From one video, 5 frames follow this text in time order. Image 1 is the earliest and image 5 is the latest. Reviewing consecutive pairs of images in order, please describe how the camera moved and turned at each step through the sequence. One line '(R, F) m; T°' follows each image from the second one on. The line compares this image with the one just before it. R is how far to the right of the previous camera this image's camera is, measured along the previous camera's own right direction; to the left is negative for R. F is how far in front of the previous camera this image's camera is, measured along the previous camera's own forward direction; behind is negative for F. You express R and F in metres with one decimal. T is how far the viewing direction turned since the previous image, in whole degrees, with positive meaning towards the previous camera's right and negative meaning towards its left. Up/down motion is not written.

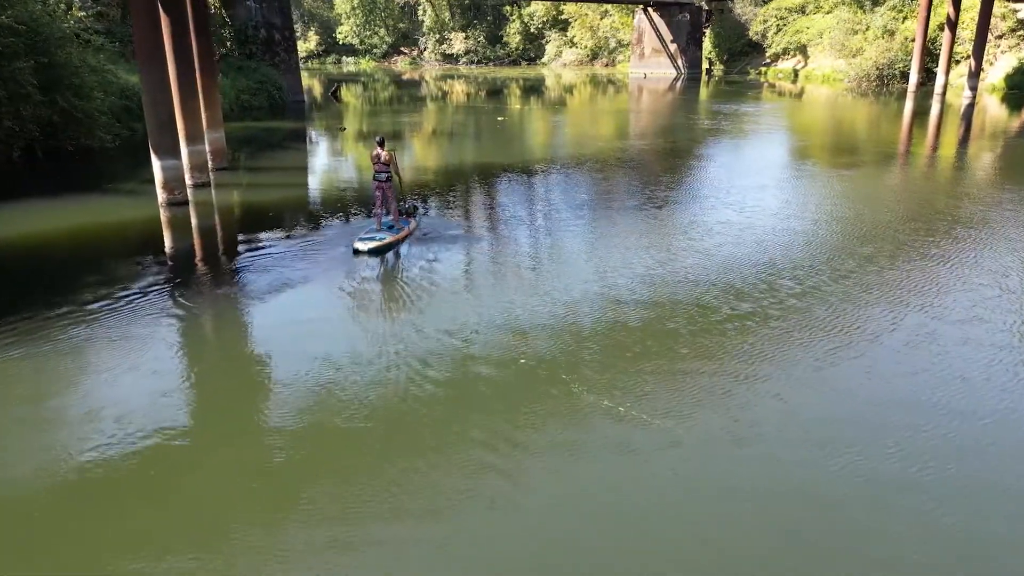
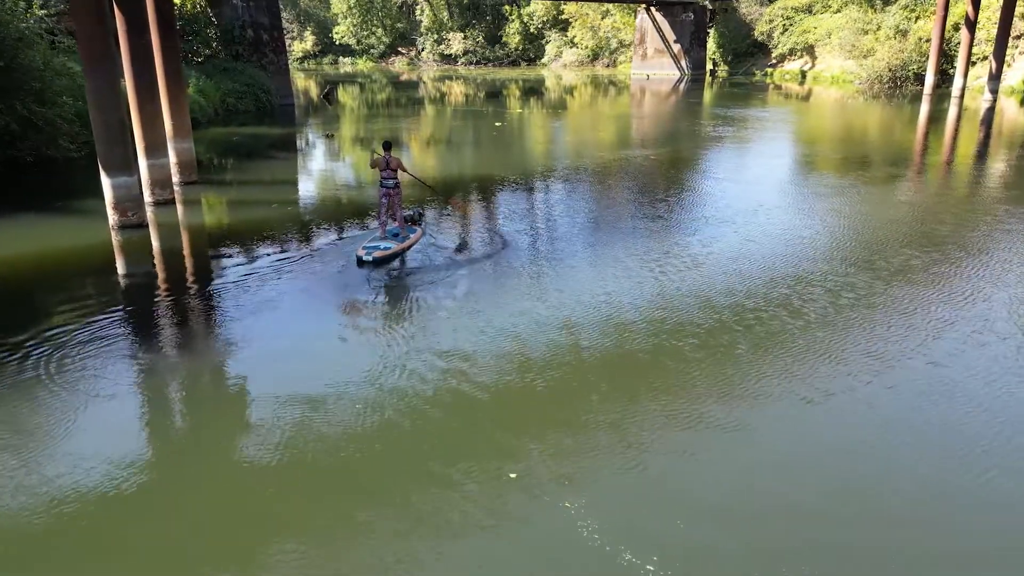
(0.0, +0.8) m; 0°
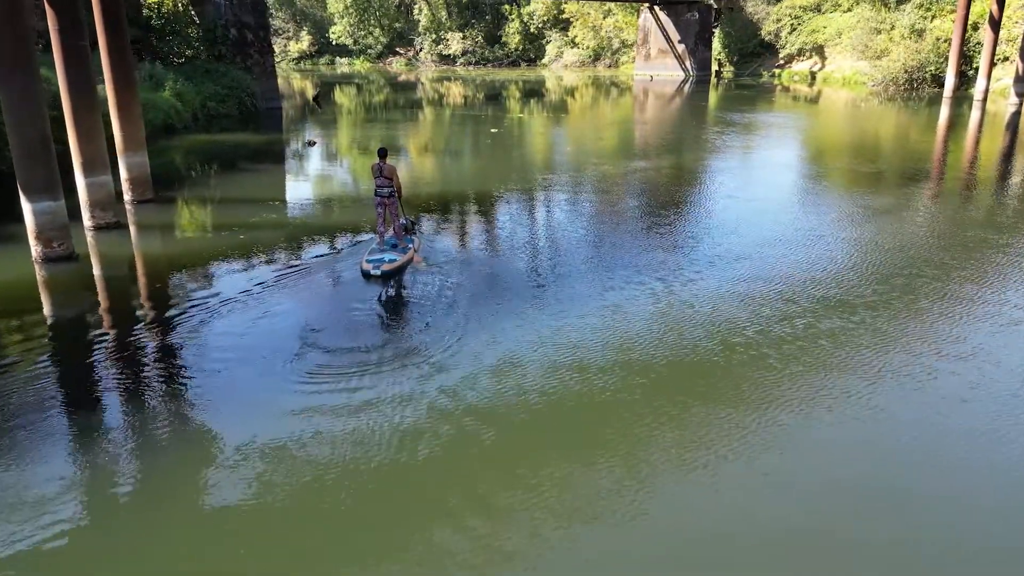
(0.0, +0.9) m; 0°
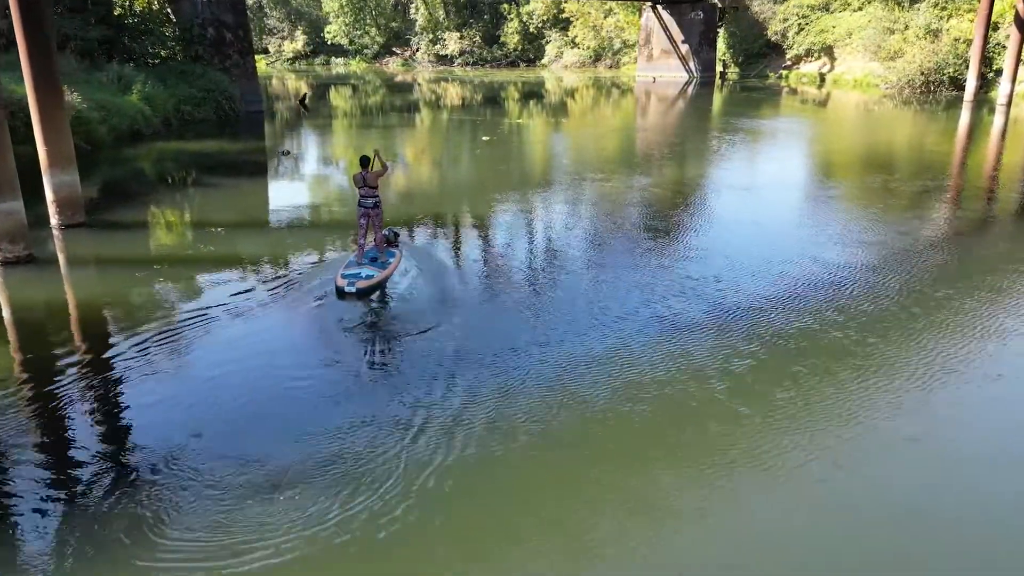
(+0.1, +0.9) m; 0°
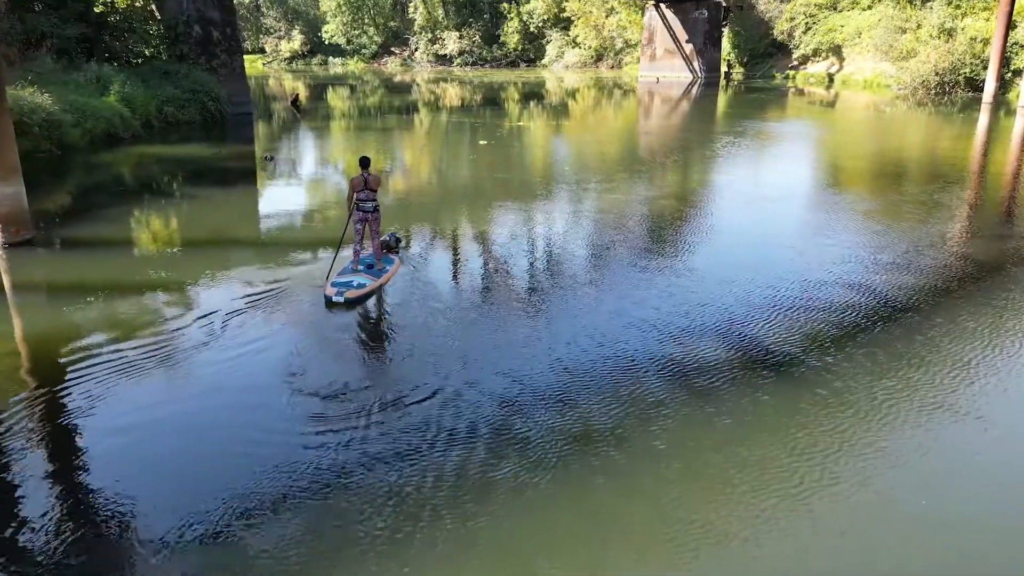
(0.0, +0.6) m; 0°
